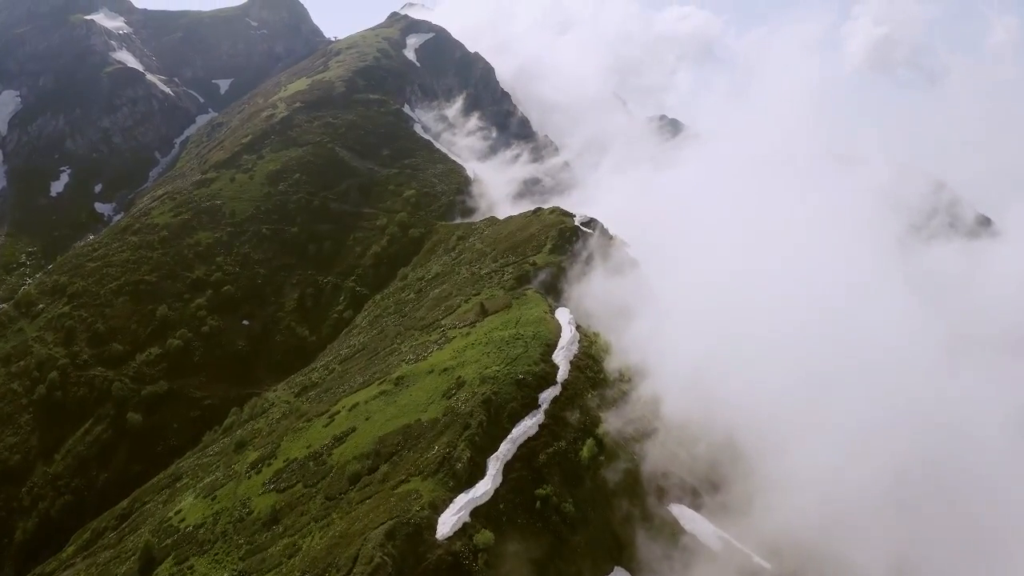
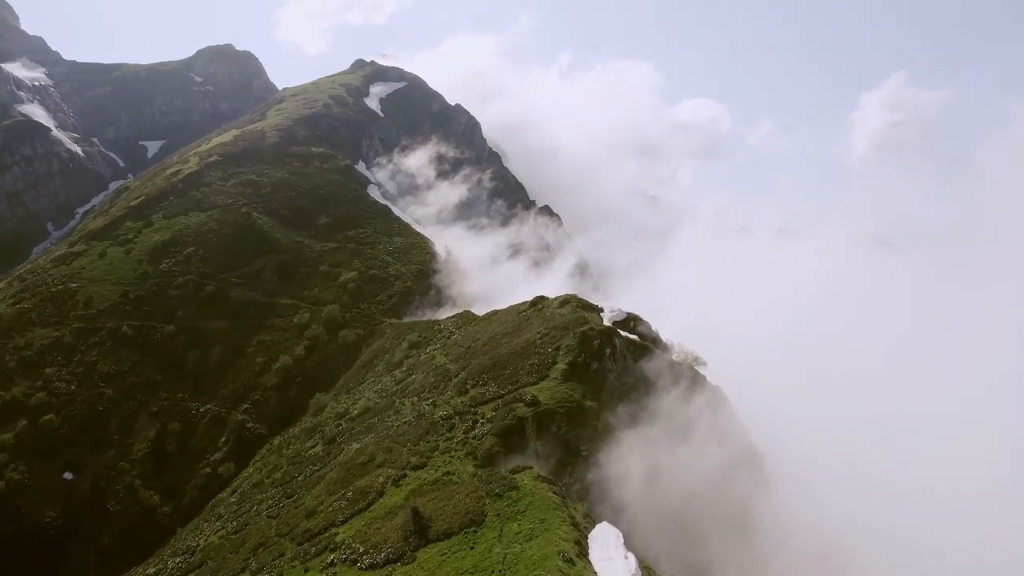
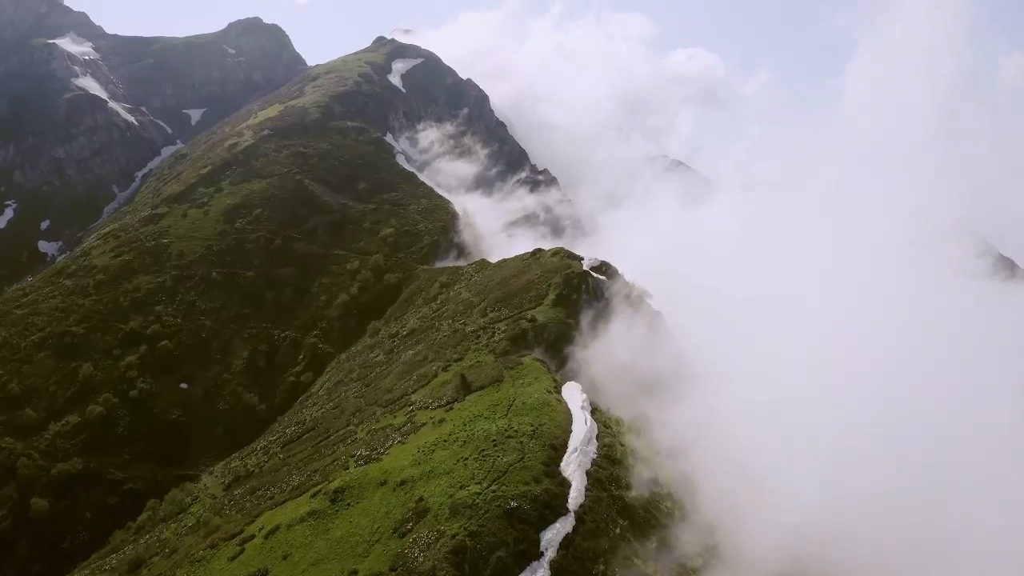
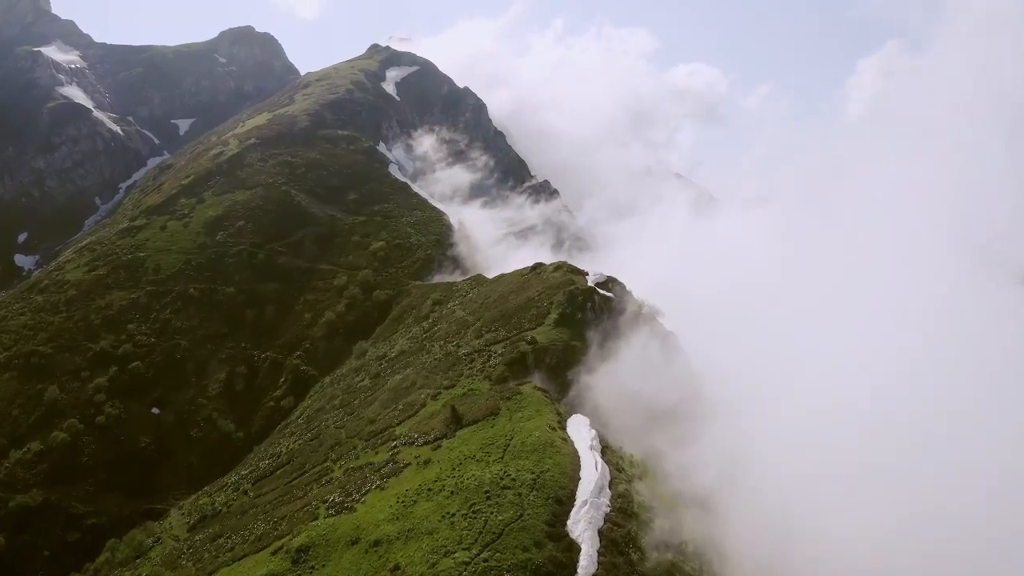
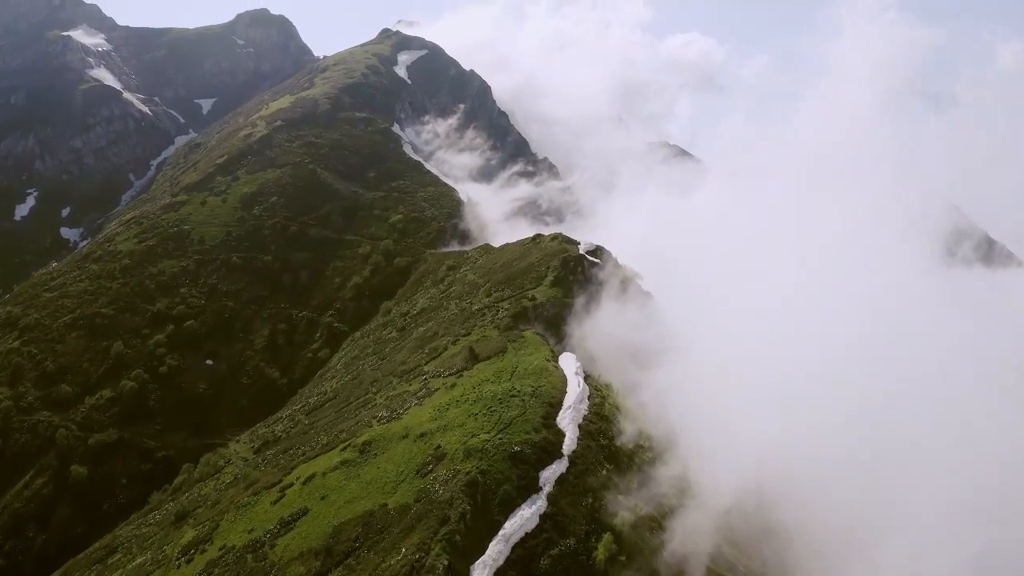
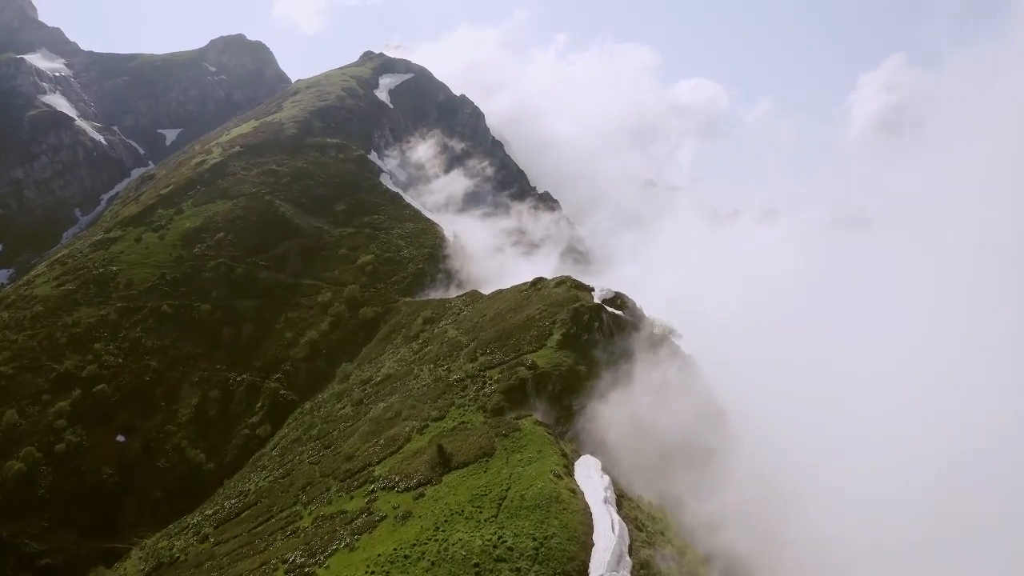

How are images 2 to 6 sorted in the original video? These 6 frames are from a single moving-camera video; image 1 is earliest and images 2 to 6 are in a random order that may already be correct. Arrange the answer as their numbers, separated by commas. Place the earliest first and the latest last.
5, 3, 4, 6, 2
